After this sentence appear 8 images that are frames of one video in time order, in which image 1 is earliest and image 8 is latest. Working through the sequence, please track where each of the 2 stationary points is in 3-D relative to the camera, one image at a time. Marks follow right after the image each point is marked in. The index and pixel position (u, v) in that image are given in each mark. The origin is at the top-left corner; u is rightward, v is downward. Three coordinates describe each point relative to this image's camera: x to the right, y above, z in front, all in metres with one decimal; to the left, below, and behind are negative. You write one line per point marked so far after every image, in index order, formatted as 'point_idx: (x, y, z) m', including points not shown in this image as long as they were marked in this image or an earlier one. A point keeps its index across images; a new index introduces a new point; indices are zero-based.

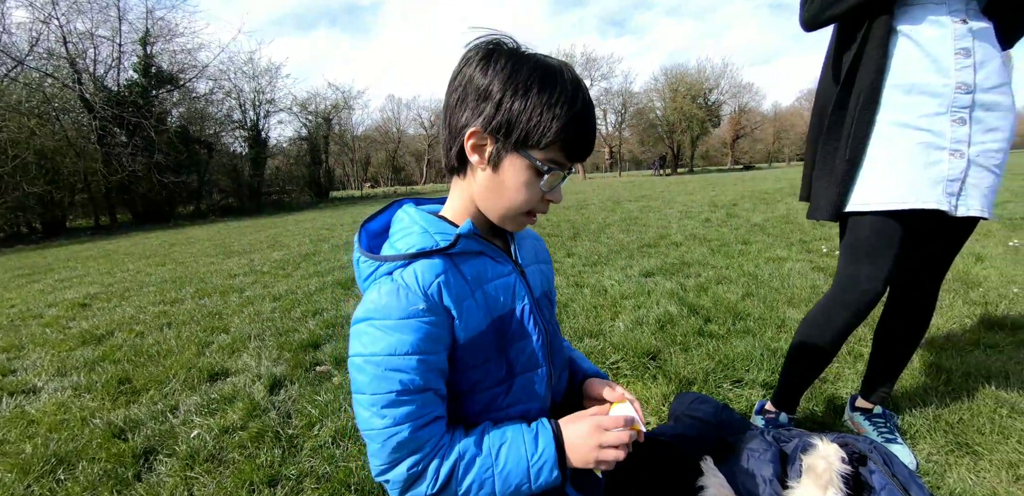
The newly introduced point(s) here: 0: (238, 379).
0: (-1.6, -0.8, +2.6) m
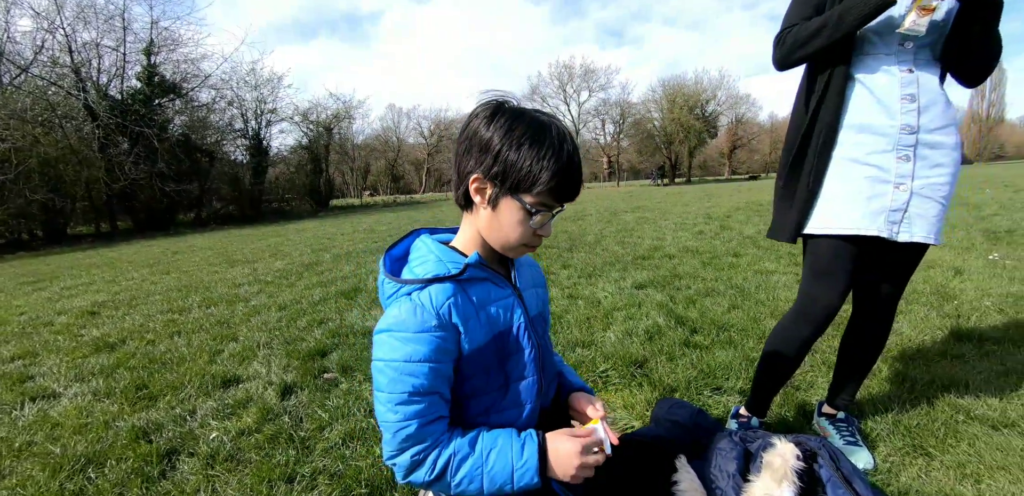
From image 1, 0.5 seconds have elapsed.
0: (-1.6, -0.8, +2.8) m
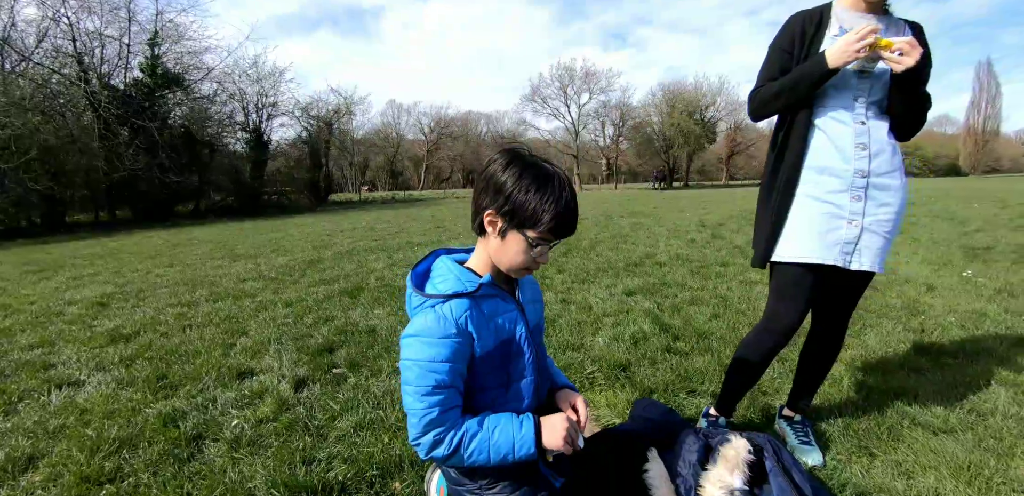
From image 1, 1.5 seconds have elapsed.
0: (-1.6, -0.9, +3.0) m
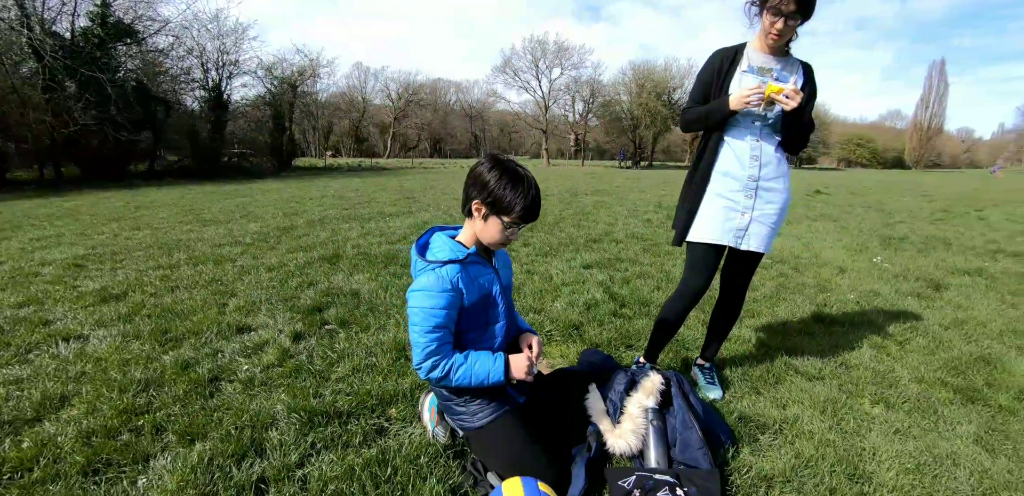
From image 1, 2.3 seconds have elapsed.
0: (-1.9, -0.6, +3.4) m
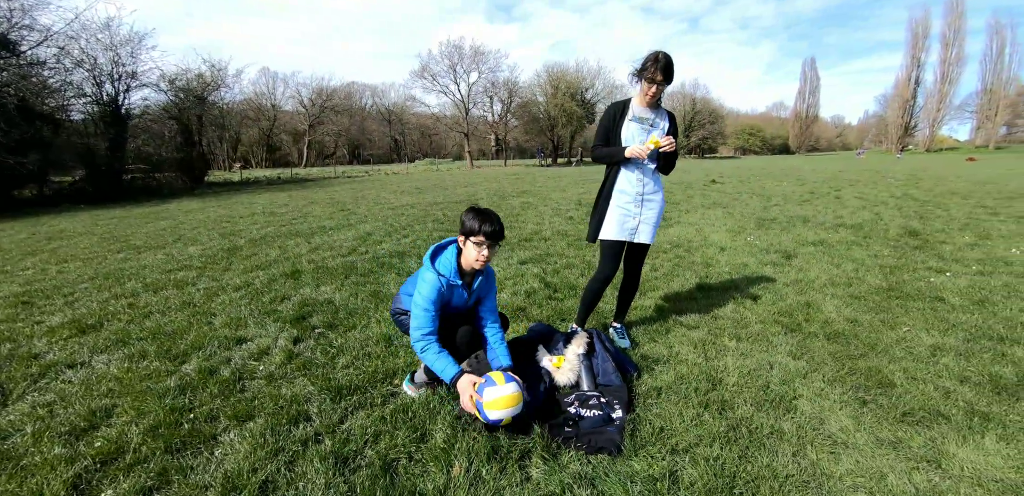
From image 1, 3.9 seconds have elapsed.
0: (-2.2, -0.8, +4.0) m
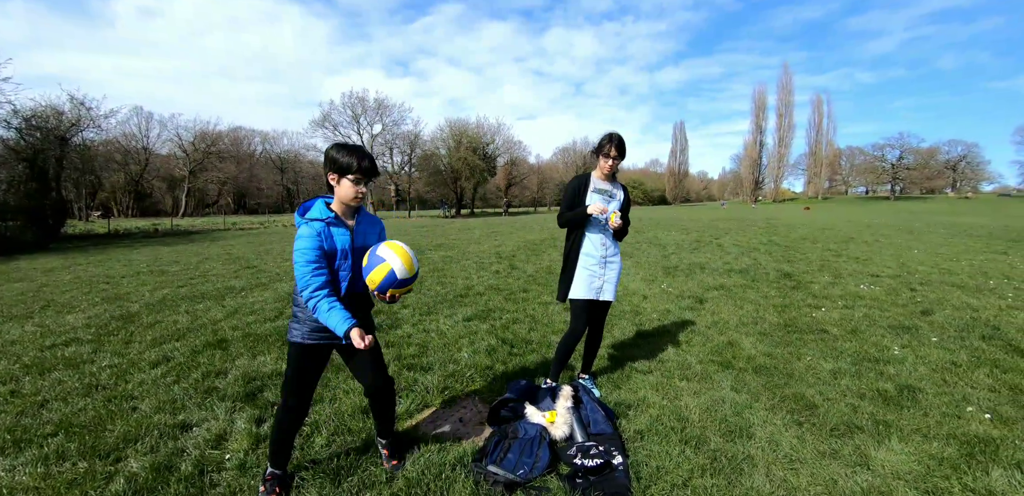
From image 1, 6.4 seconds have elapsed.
0: (-2.4, -1.4, +3.6) m
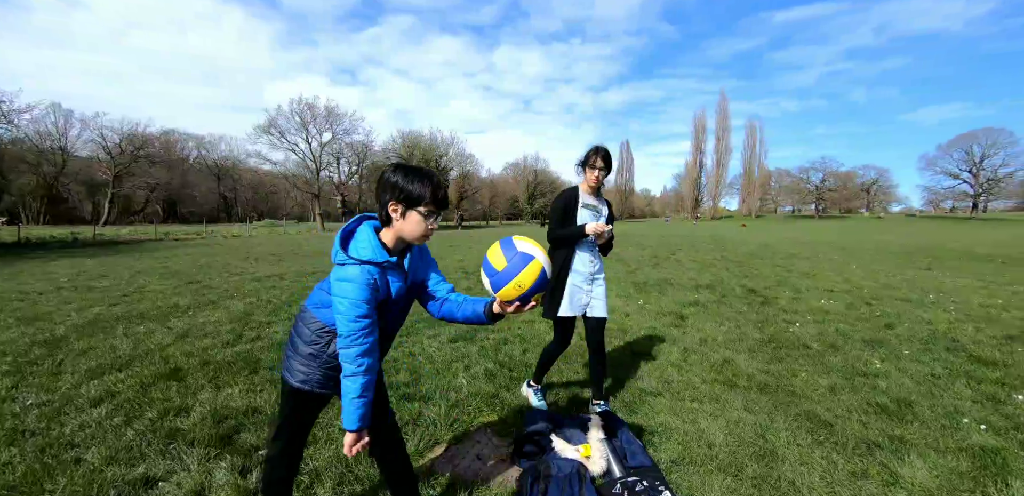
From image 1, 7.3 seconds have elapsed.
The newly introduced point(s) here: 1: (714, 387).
0: (-2.2, -1.5, +3.0) m
1: (+2.1, -1.4, +4.7) m
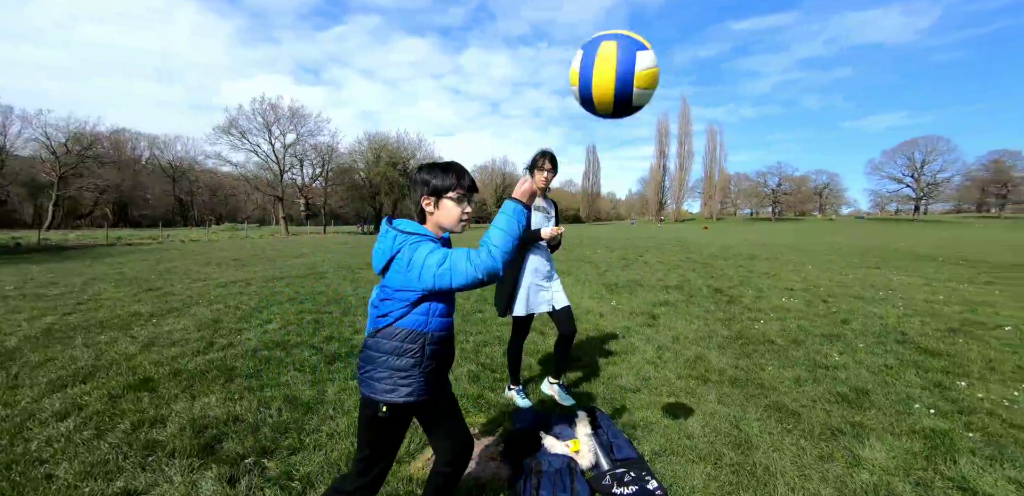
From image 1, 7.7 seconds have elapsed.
0: (-2.2, -1.6, +3.0) m
1: (+1.9, -1.5, +4.9) m
